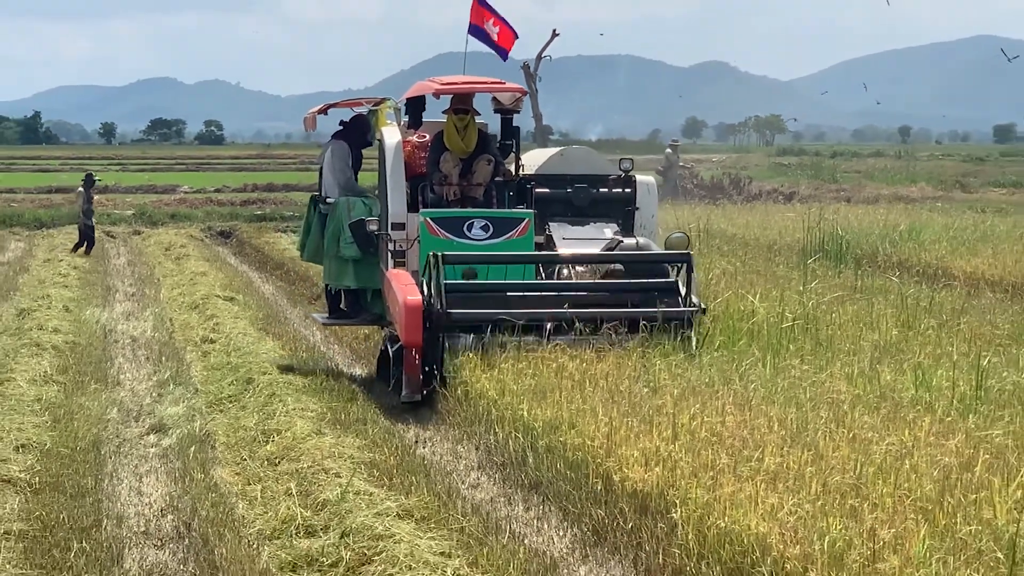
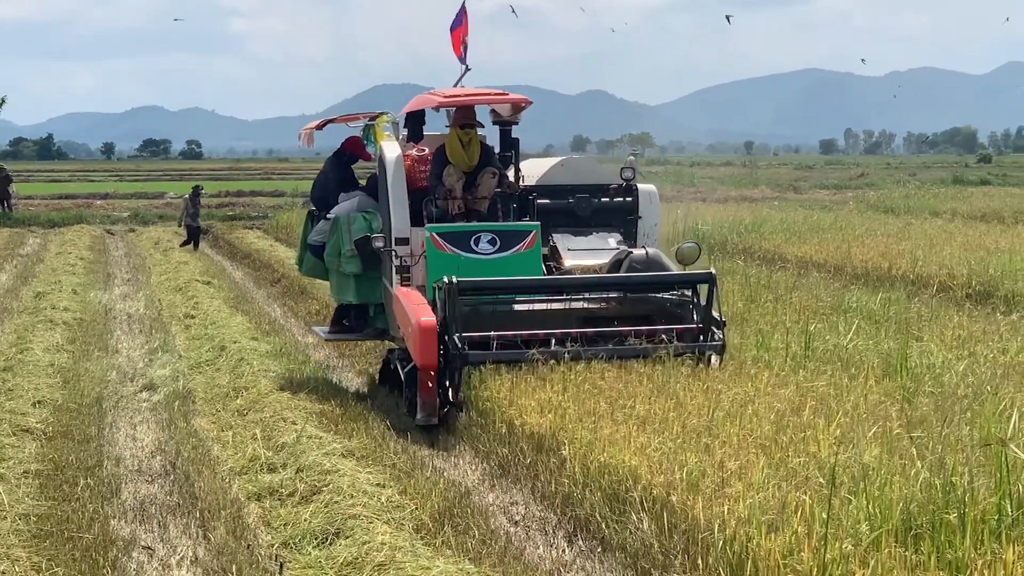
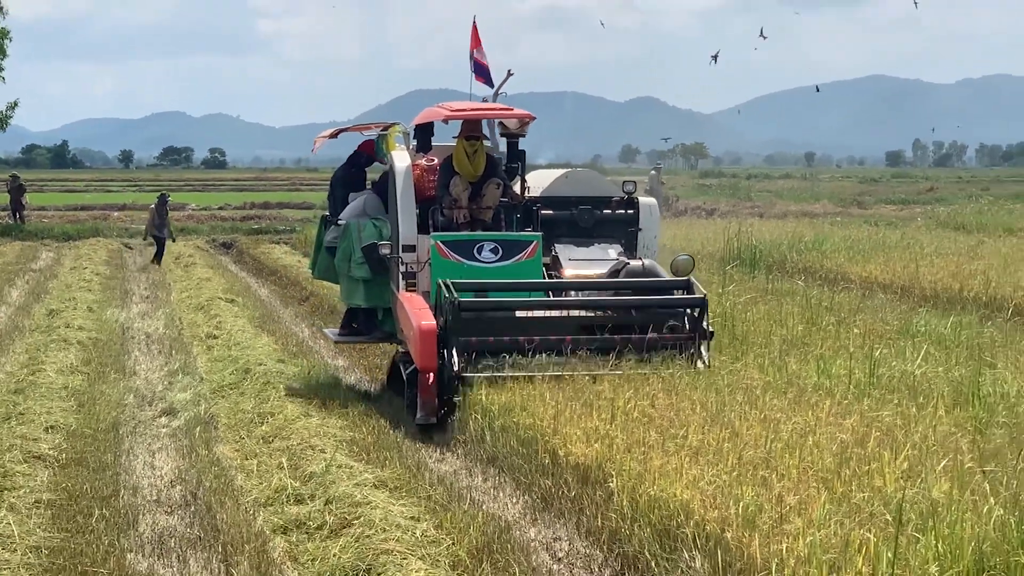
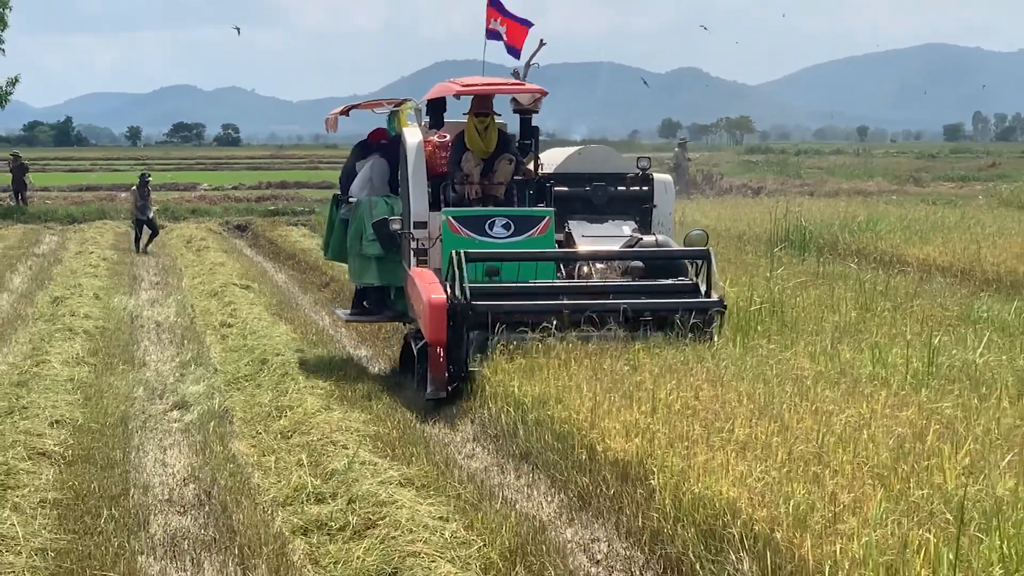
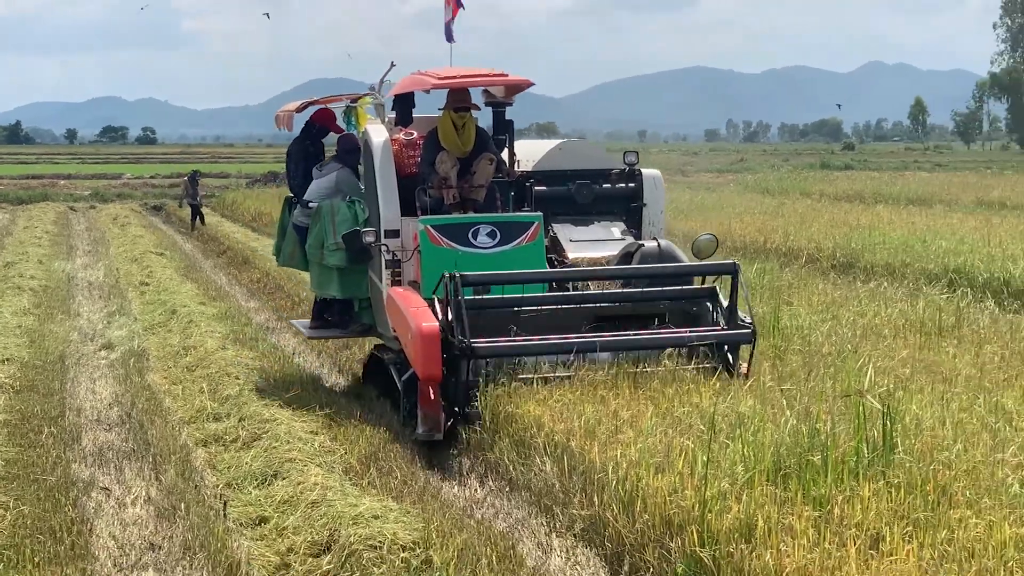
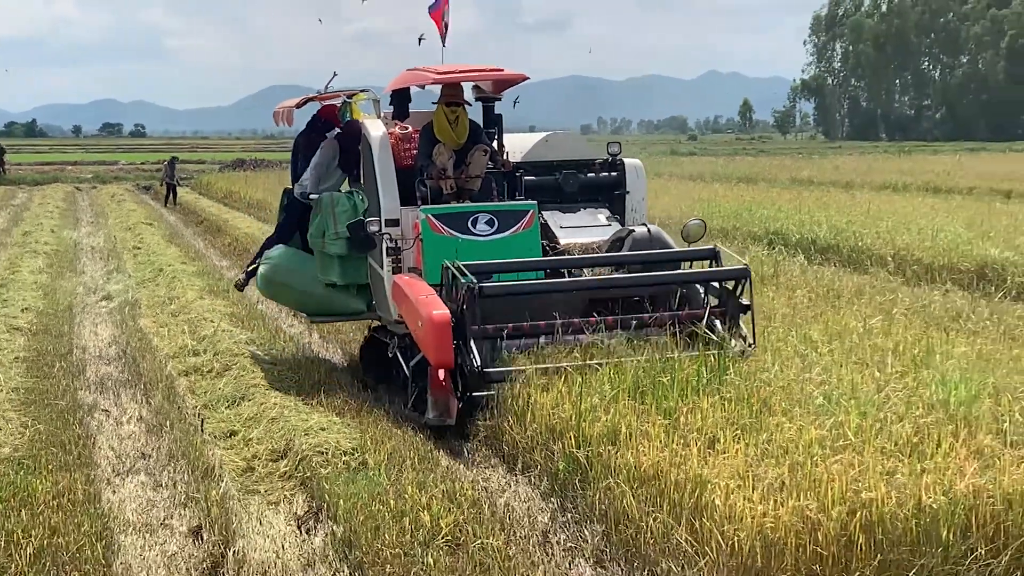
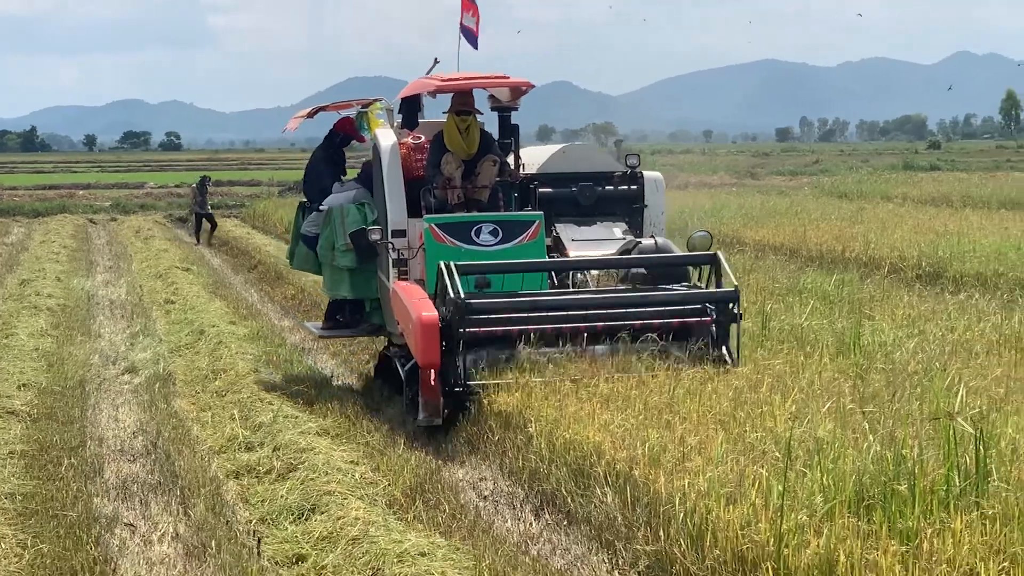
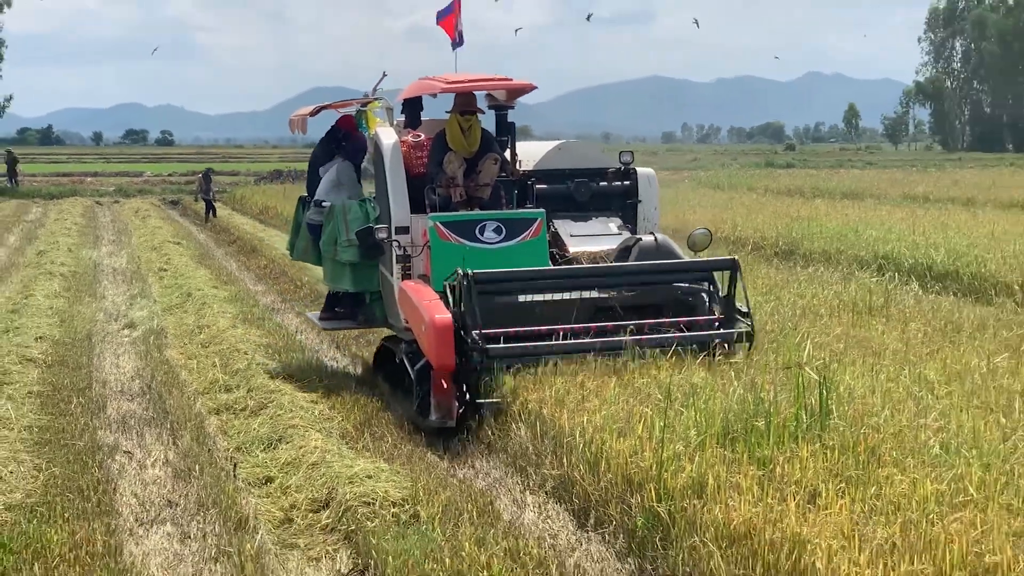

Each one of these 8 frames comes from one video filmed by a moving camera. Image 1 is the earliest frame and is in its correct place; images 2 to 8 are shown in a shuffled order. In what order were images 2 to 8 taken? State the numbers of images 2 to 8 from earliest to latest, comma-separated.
4, 3, 2, 7, 5, 8, 6
